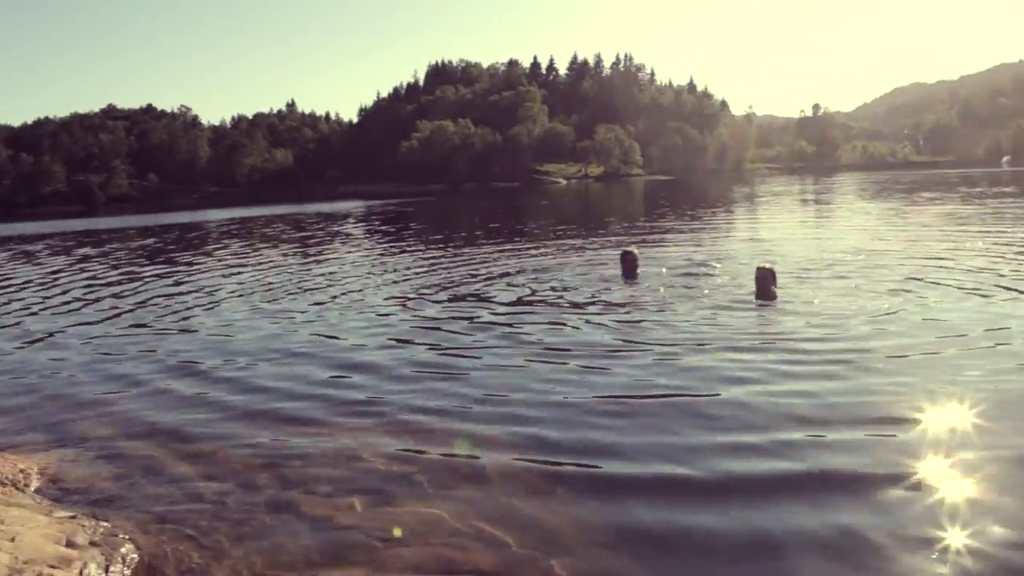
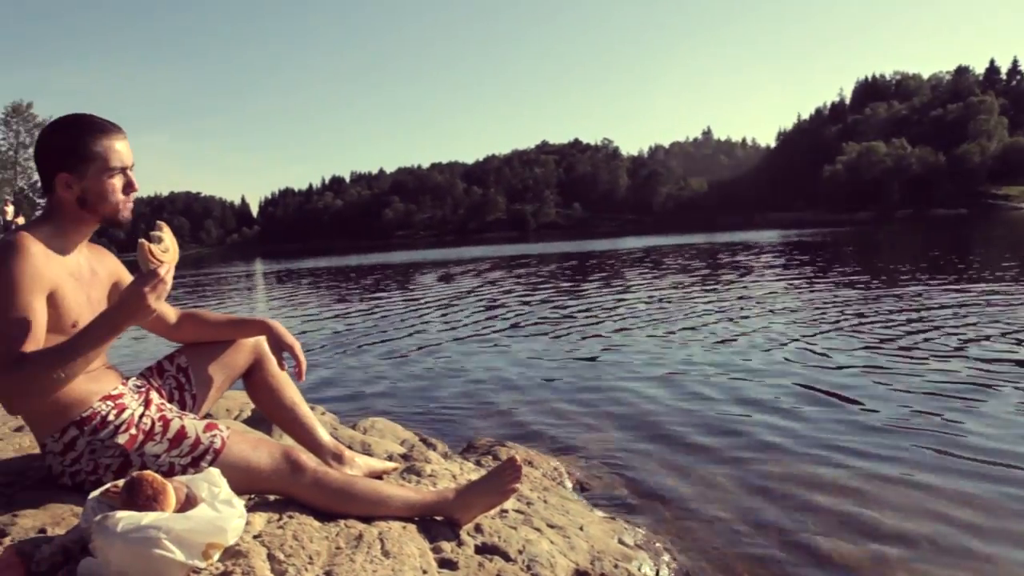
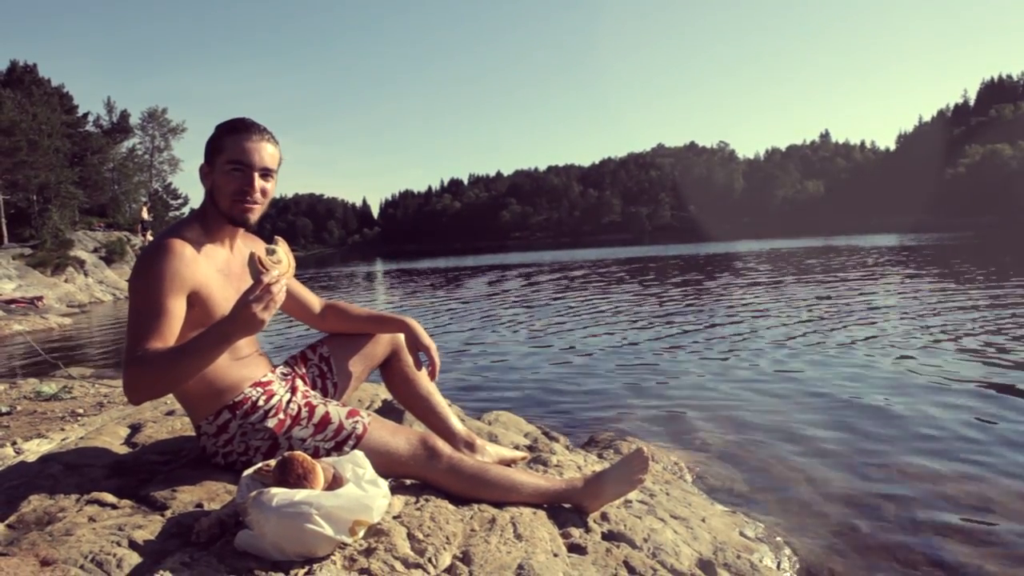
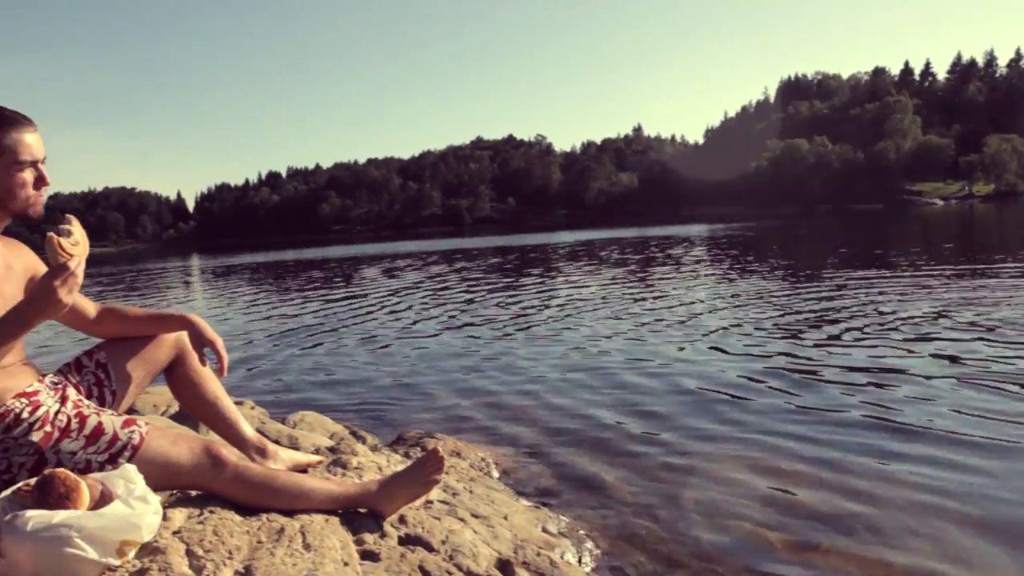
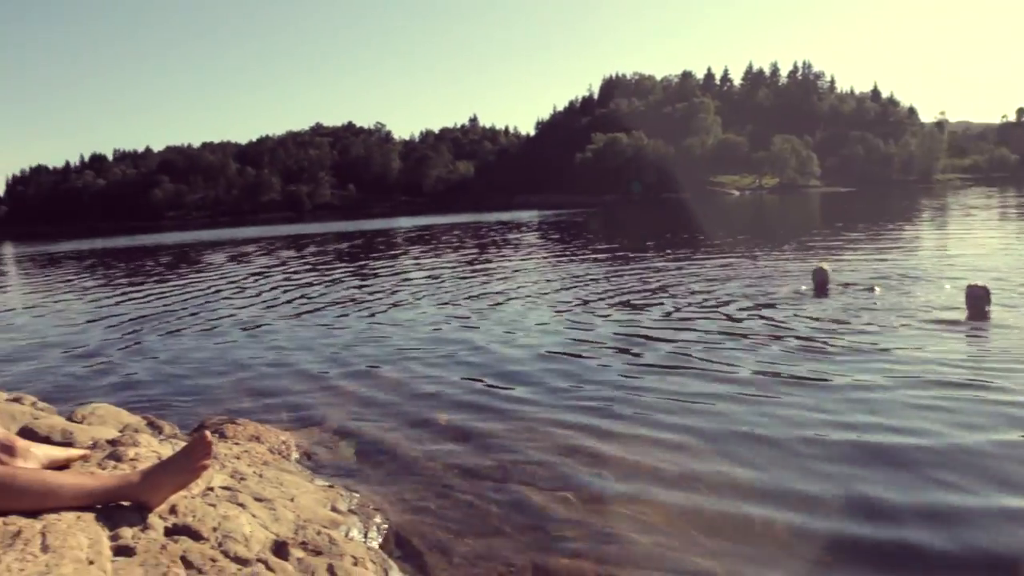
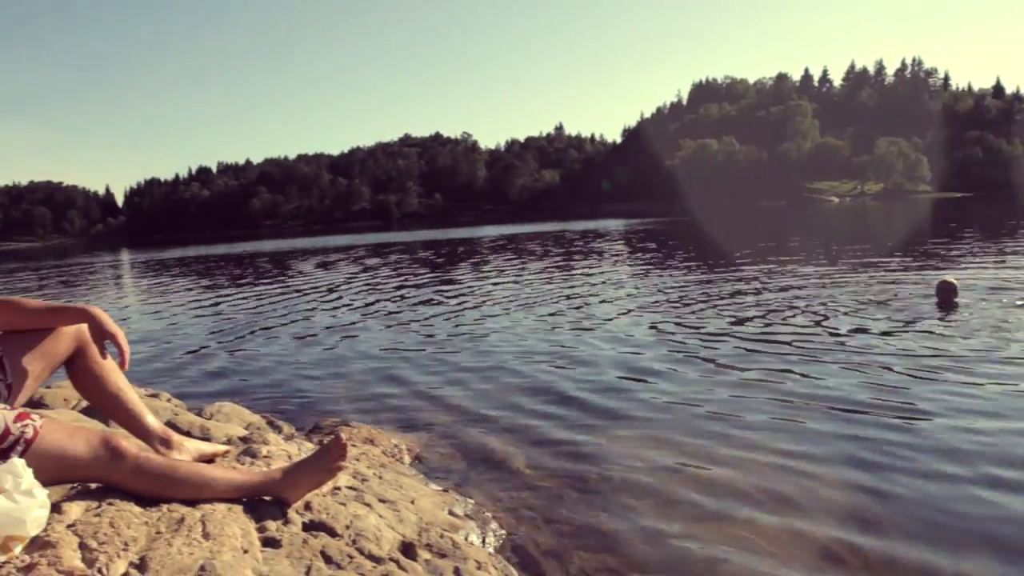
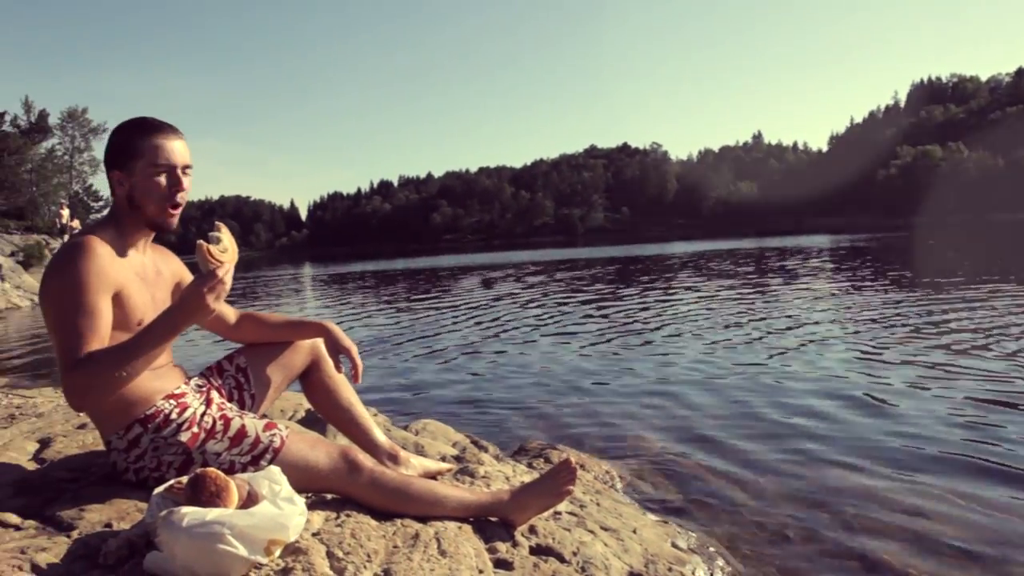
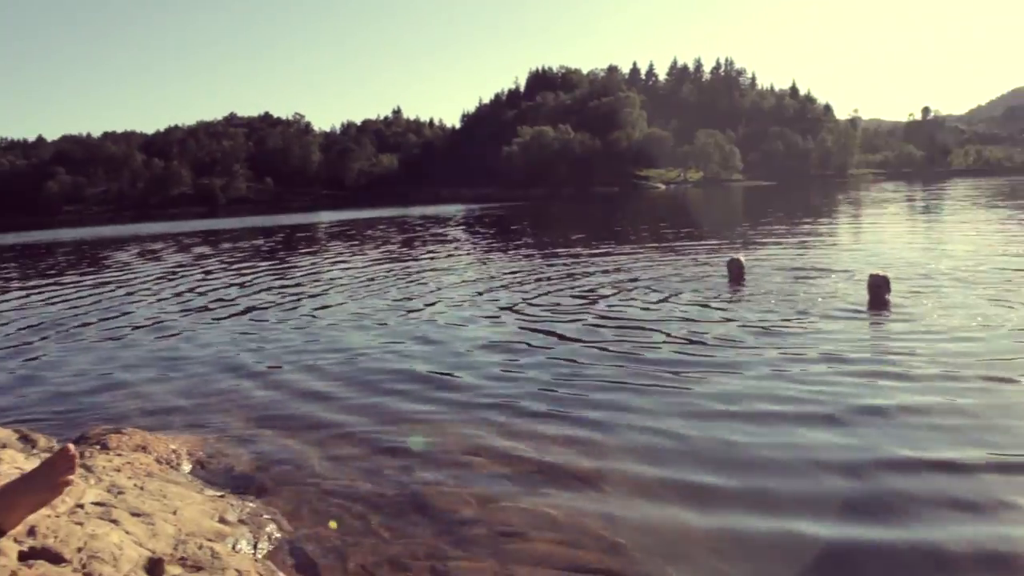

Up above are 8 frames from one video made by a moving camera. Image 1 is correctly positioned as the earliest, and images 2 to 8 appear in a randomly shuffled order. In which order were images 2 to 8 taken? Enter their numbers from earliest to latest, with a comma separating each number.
8, 5, 6, 4, 2, 7, 3
